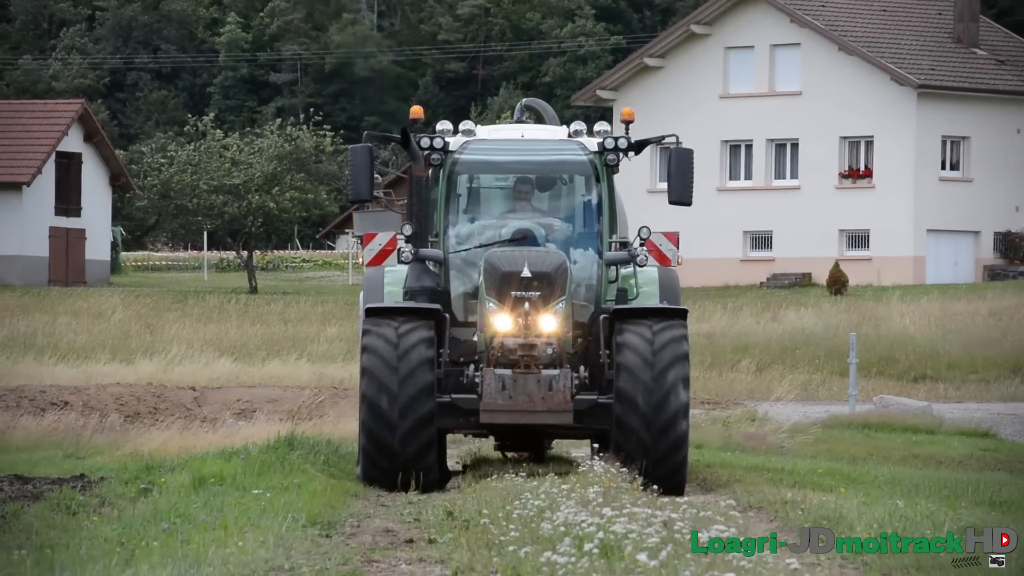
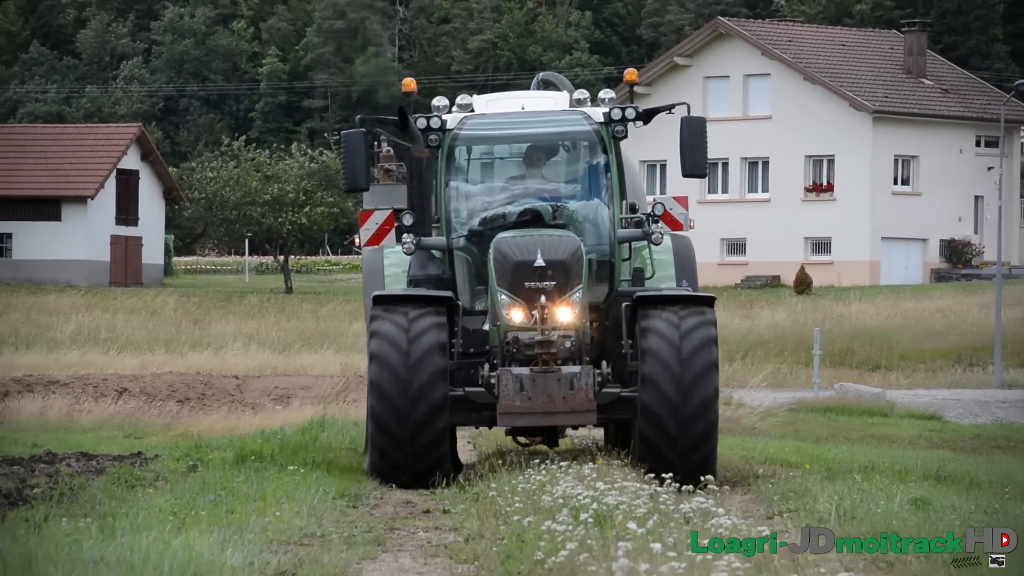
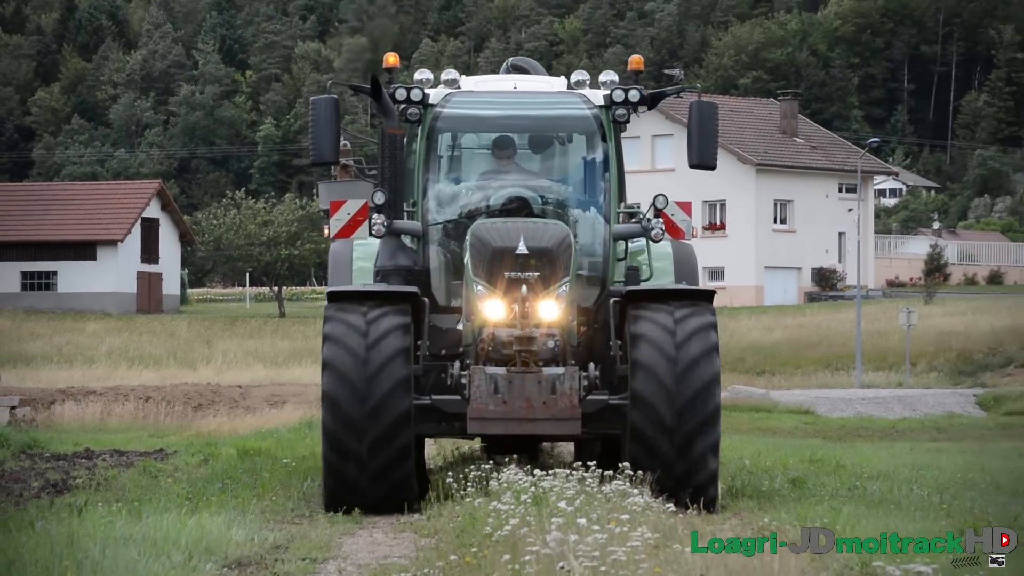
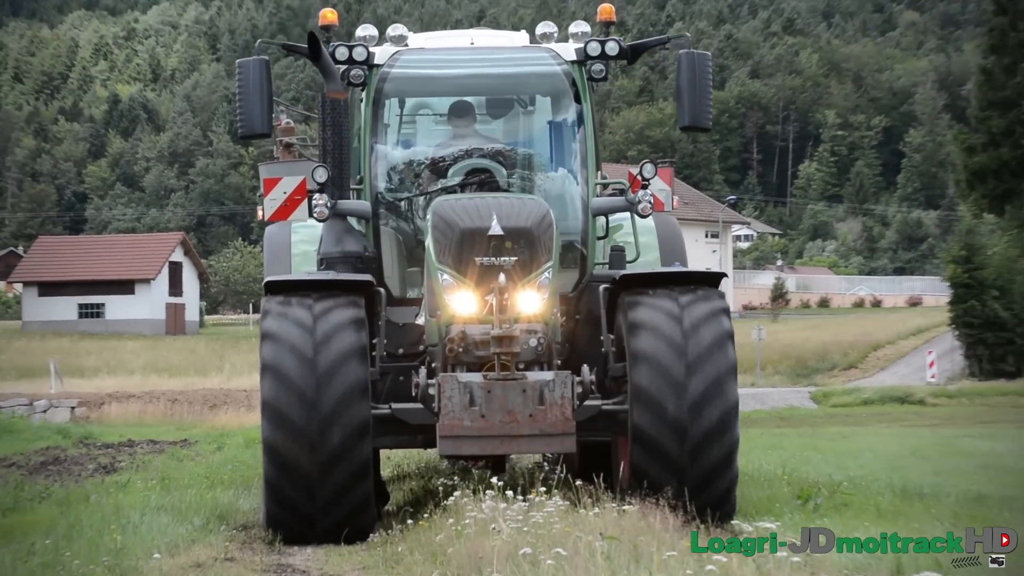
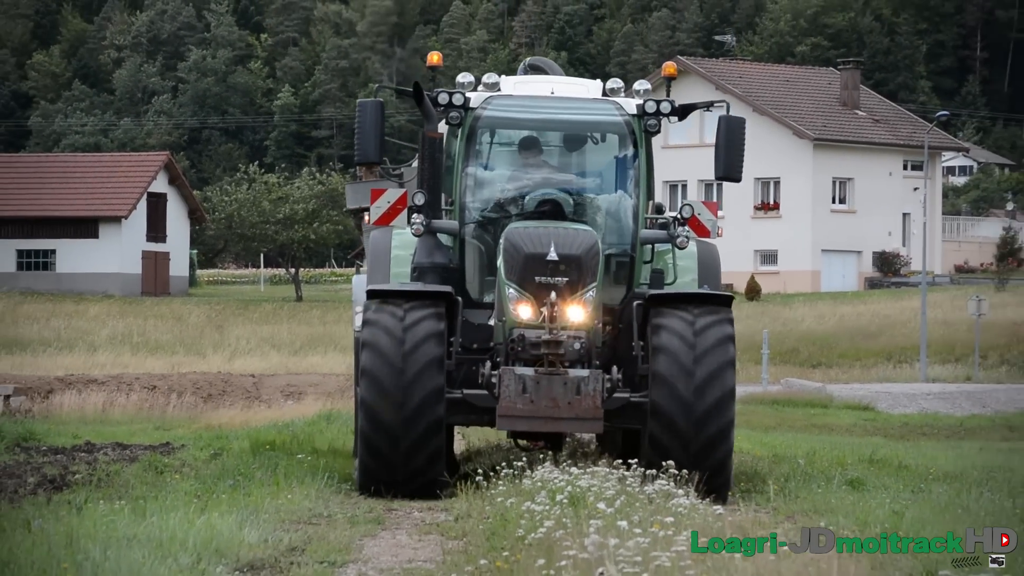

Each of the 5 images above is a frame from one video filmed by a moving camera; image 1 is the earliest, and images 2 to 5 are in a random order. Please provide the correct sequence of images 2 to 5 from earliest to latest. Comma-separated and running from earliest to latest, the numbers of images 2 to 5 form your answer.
2, 5, 3, 4
